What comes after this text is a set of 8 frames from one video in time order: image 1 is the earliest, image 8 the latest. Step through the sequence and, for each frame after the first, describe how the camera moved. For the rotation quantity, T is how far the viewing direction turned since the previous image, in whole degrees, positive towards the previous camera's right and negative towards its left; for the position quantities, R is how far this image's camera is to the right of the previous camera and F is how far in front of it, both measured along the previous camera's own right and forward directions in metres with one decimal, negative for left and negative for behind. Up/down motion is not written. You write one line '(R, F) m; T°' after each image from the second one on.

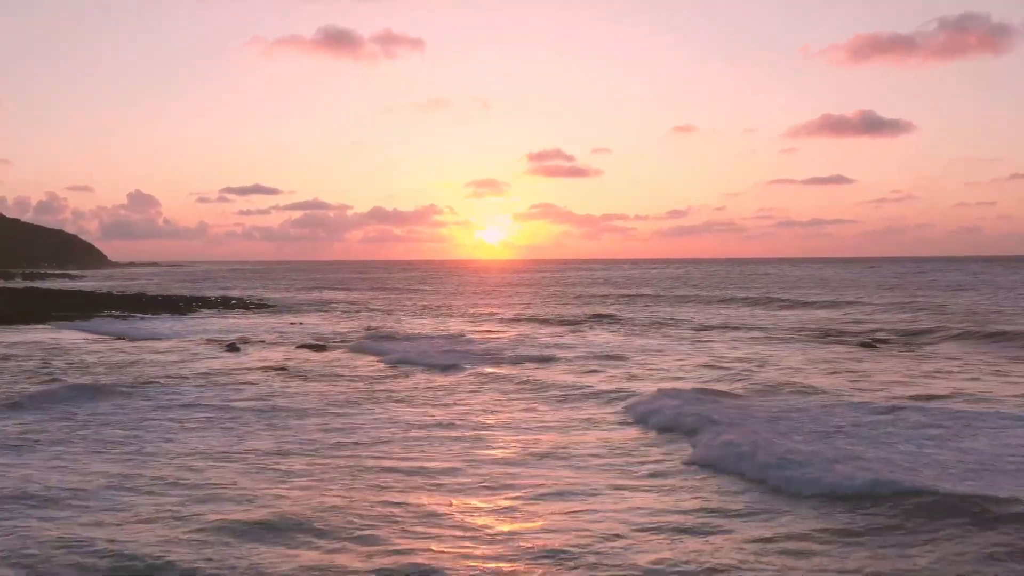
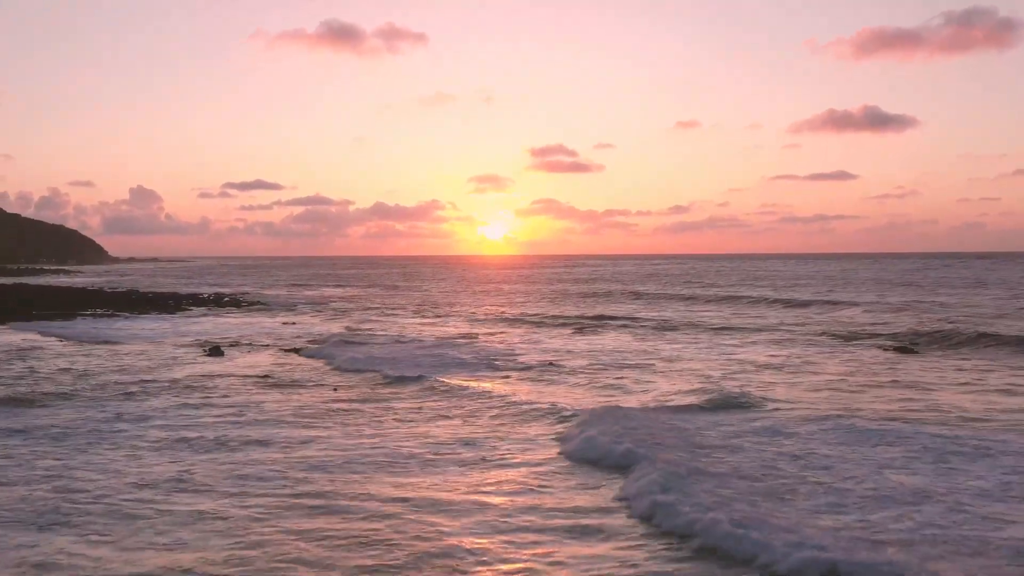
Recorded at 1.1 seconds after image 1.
(0.0, +2.0) m; 0°
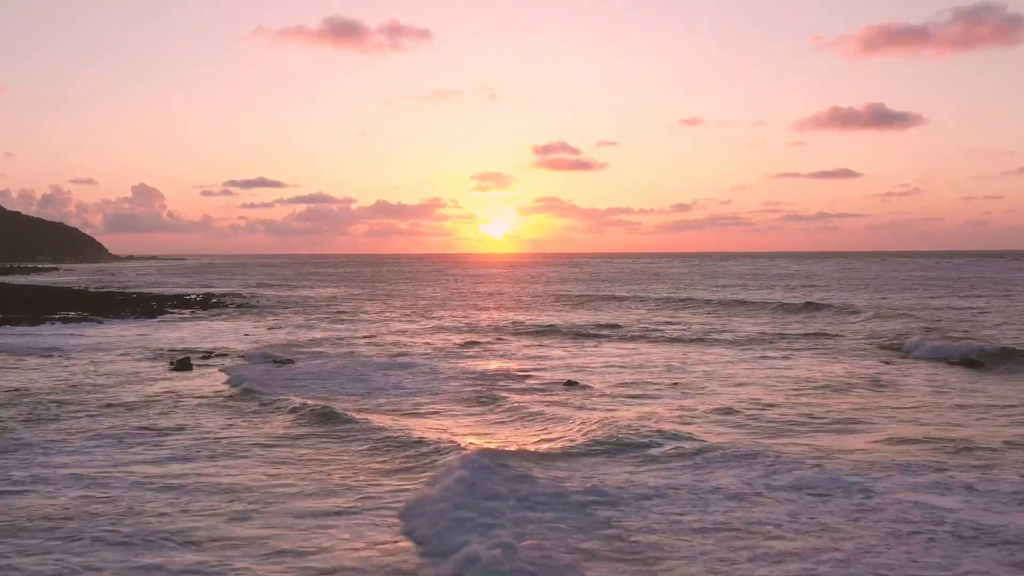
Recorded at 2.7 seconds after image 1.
(-0.2, +3.3) m; 0°
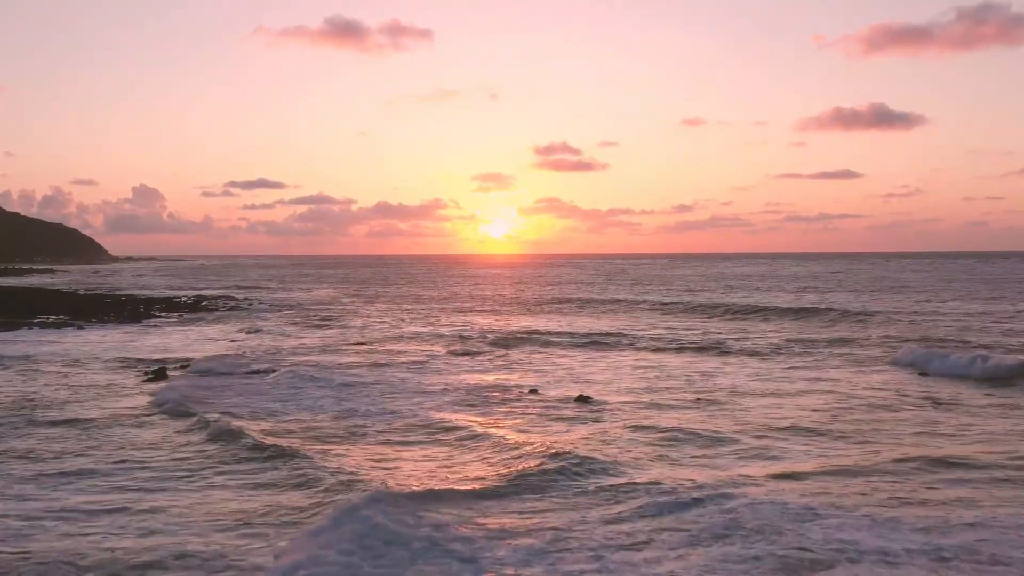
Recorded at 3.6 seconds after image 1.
(-0.1, +2.0) m; 0°
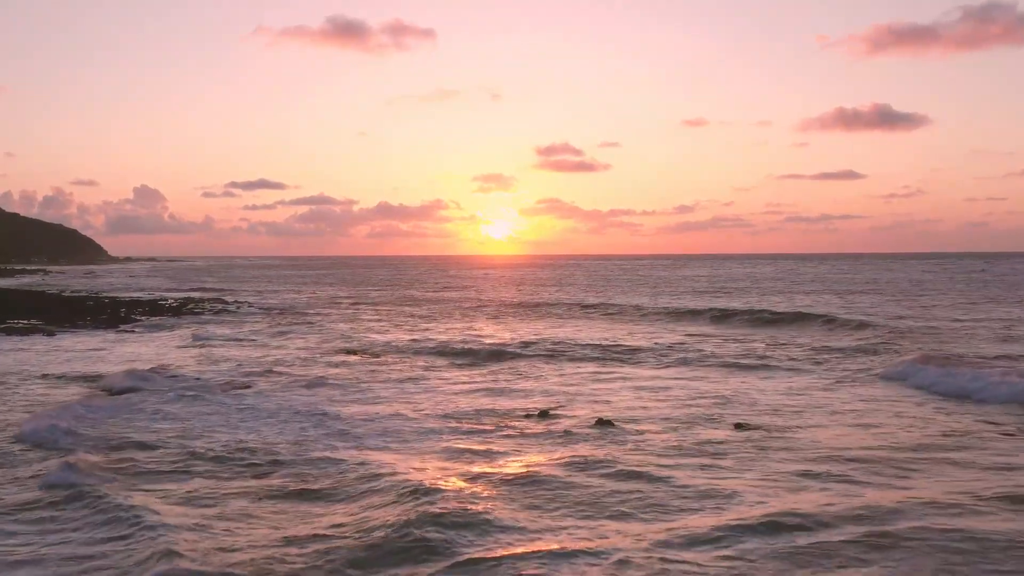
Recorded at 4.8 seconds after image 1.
(-0.2, +2.7) m; 0°
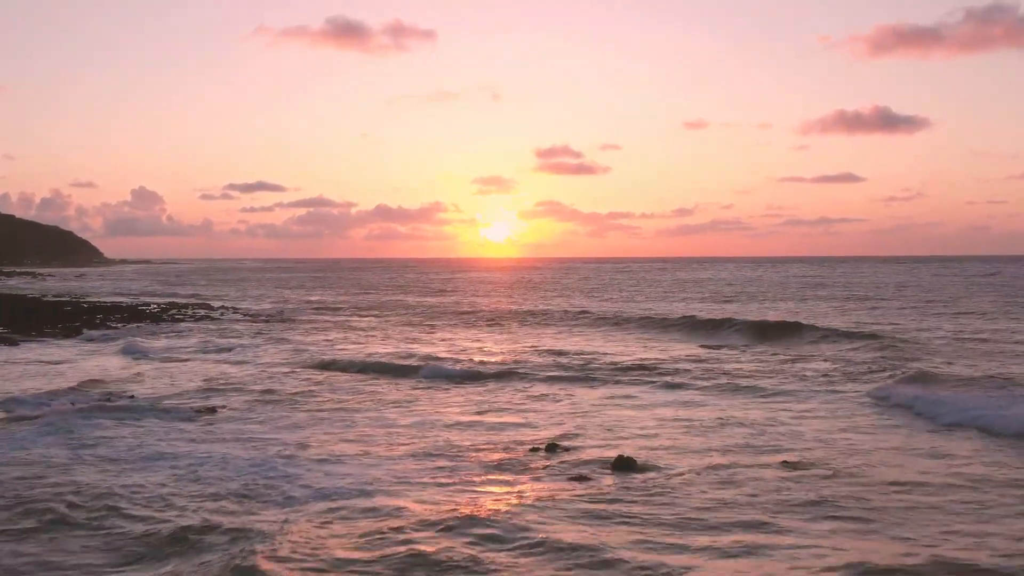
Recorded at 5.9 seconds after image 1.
(-0.1, +2.7) m; 0°
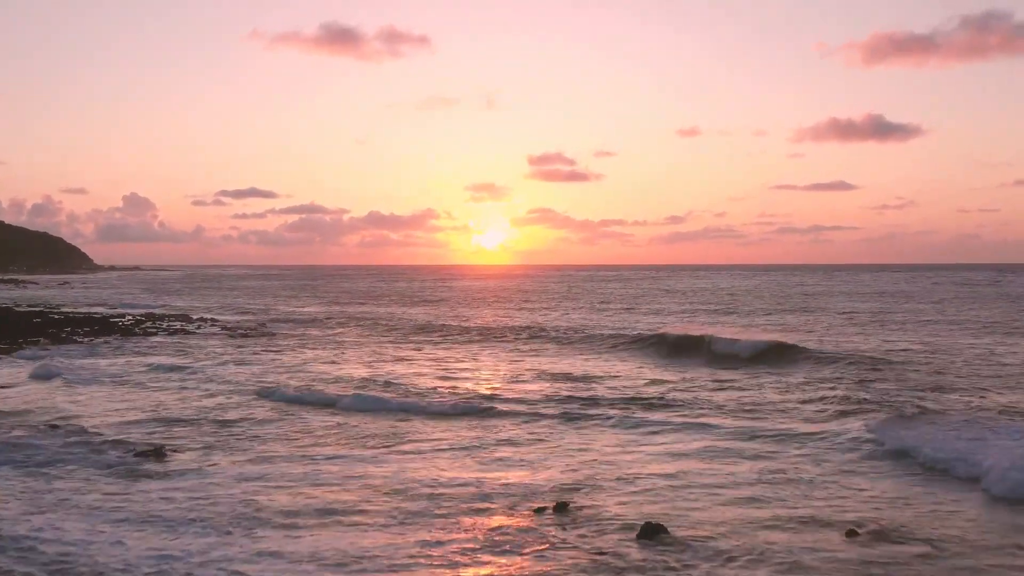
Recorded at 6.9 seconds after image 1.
(-0.1, +2.6) m; +1°
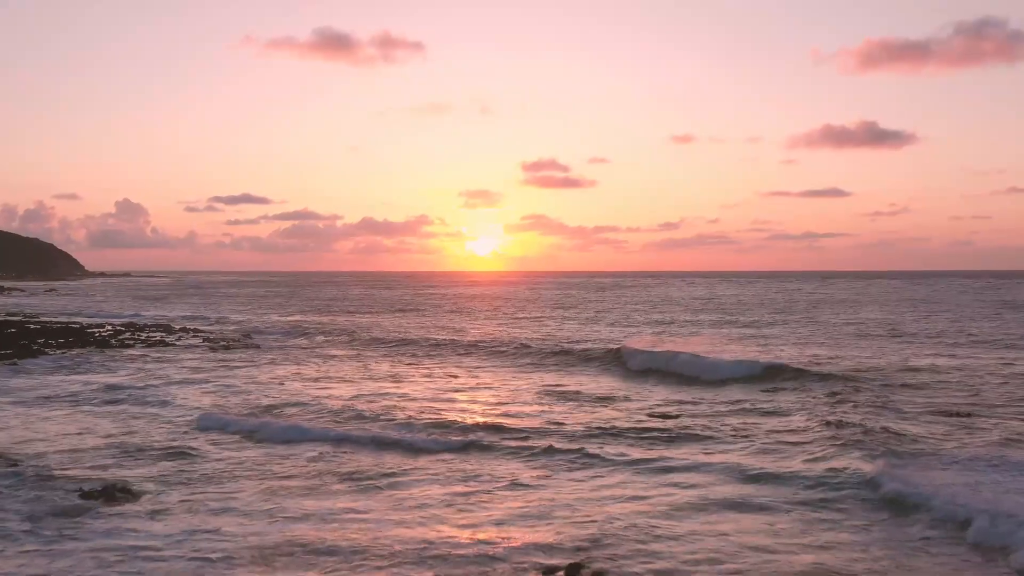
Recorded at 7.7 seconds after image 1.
(-0.1, +1.9) m; 0°
